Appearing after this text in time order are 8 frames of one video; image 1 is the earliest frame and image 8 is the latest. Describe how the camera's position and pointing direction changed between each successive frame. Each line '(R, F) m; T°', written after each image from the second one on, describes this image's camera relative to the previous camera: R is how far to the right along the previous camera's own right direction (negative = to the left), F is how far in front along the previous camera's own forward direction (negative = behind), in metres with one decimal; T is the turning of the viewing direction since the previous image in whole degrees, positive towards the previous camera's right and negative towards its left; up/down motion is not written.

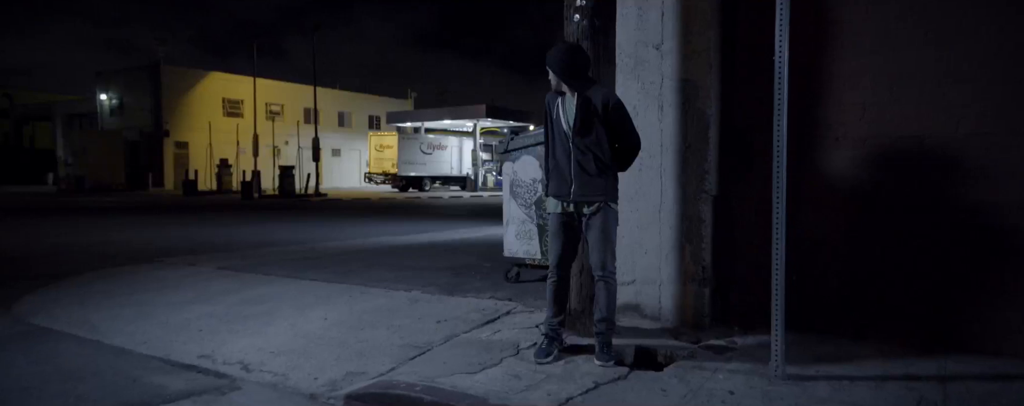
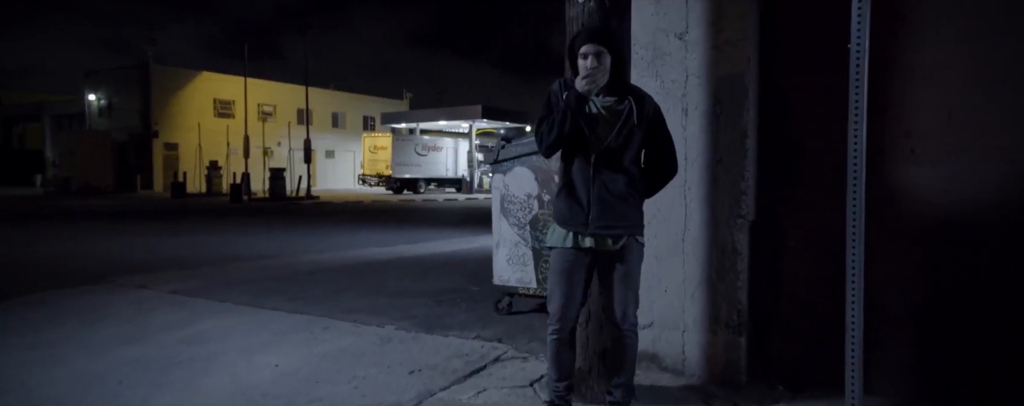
(0.0, +0.9) m; 0°
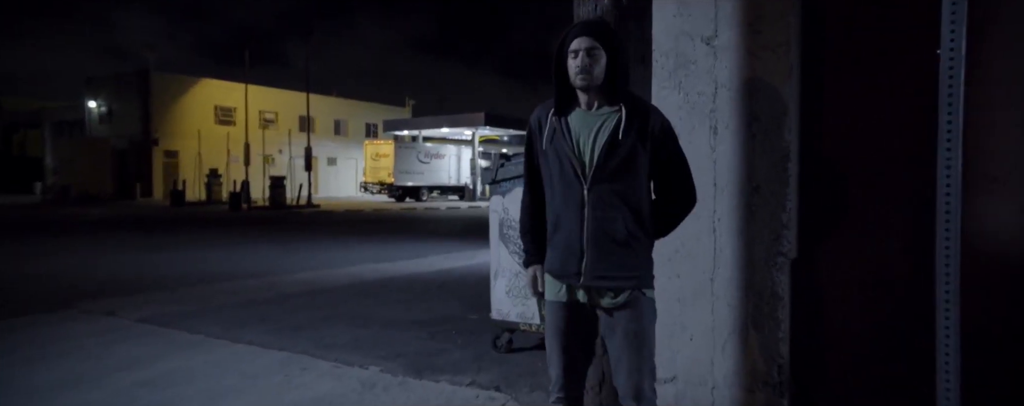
(0.0, +0.6) m; 0°
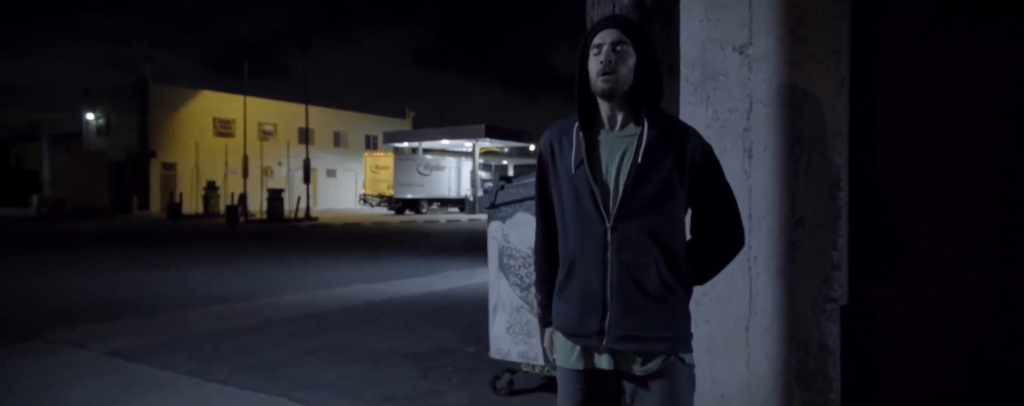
(0.0, +0.5) m; 0°
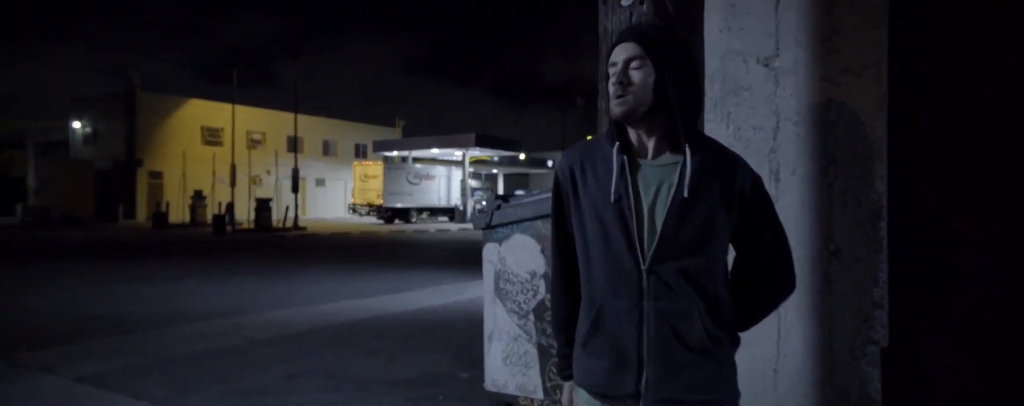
(0.0, +0.3) m; +1°
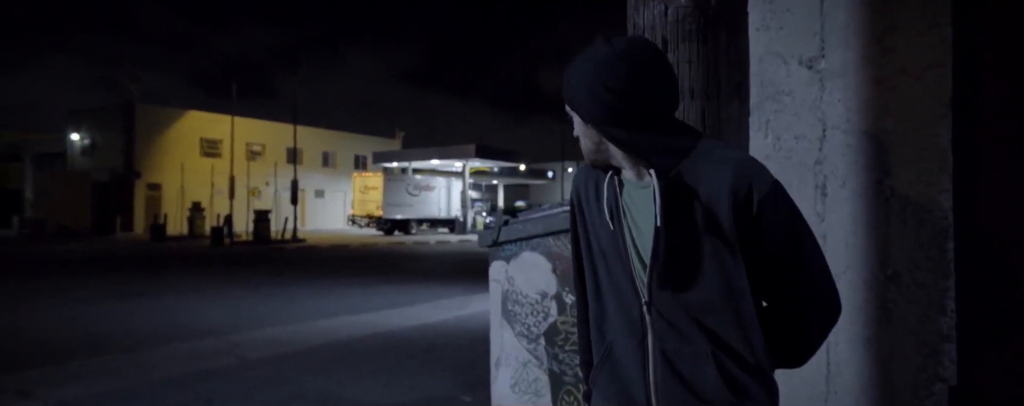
(-0.1, +0.3) m; 0°
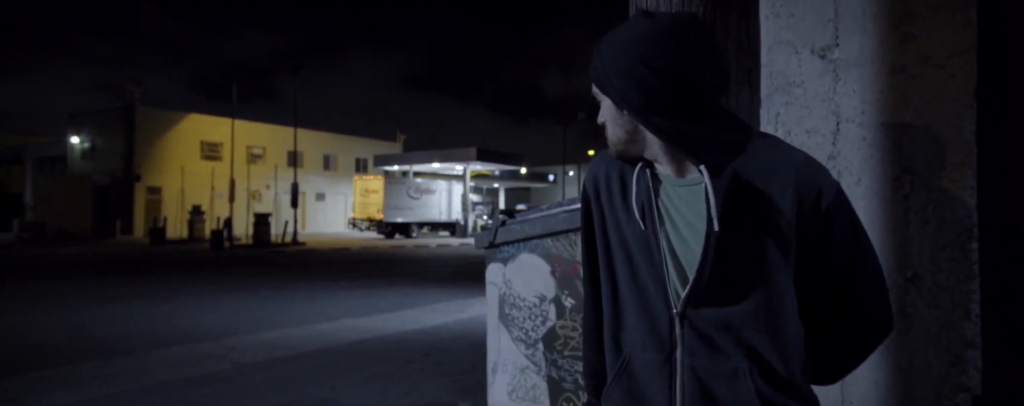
(0.0, +0.1) m; 0°
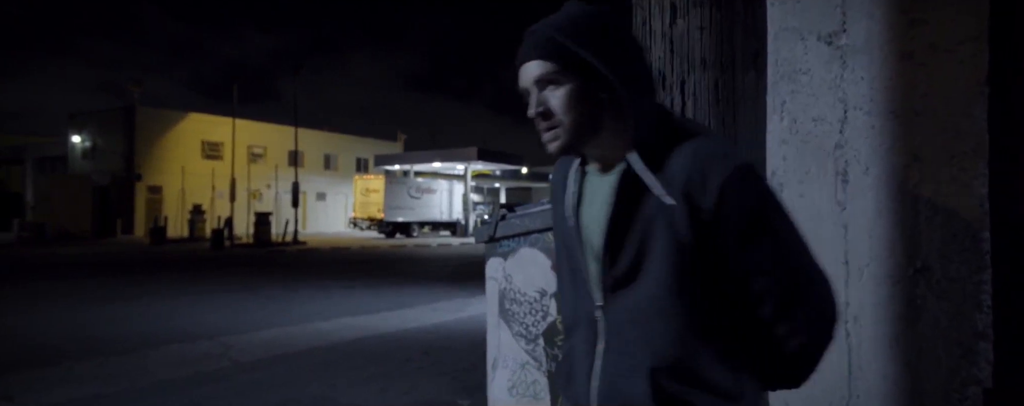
(0.0, 0.0) m; 0°
